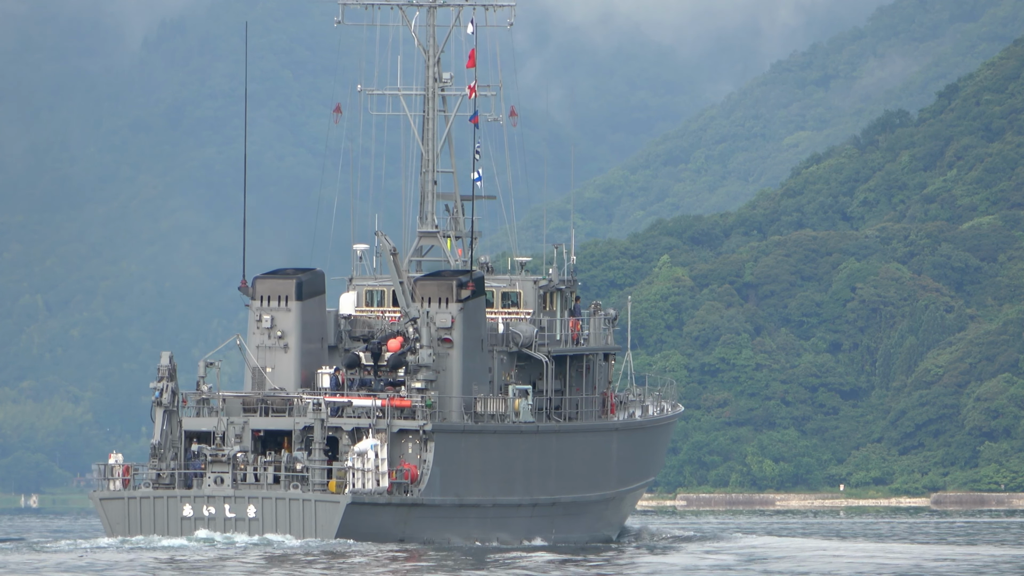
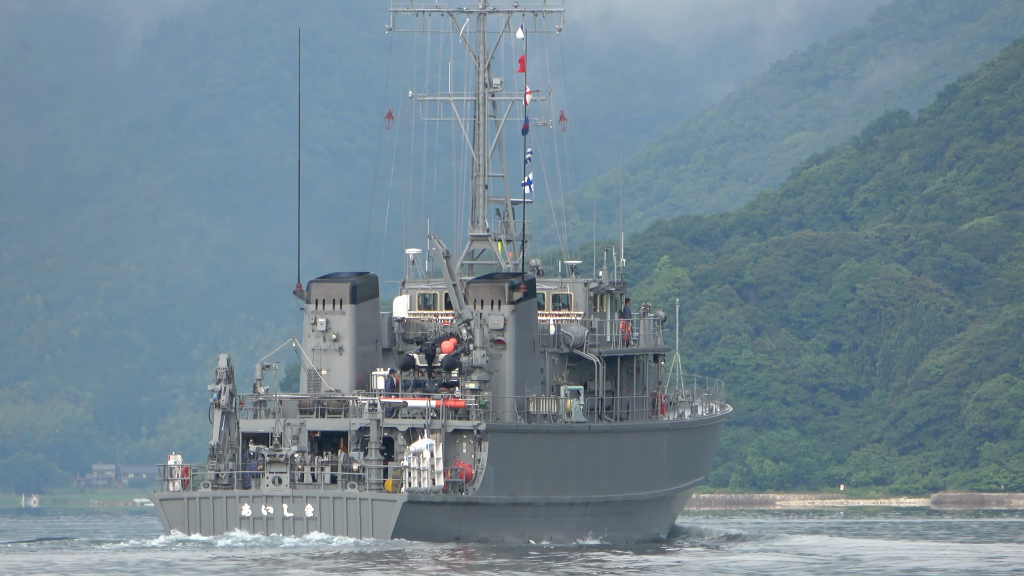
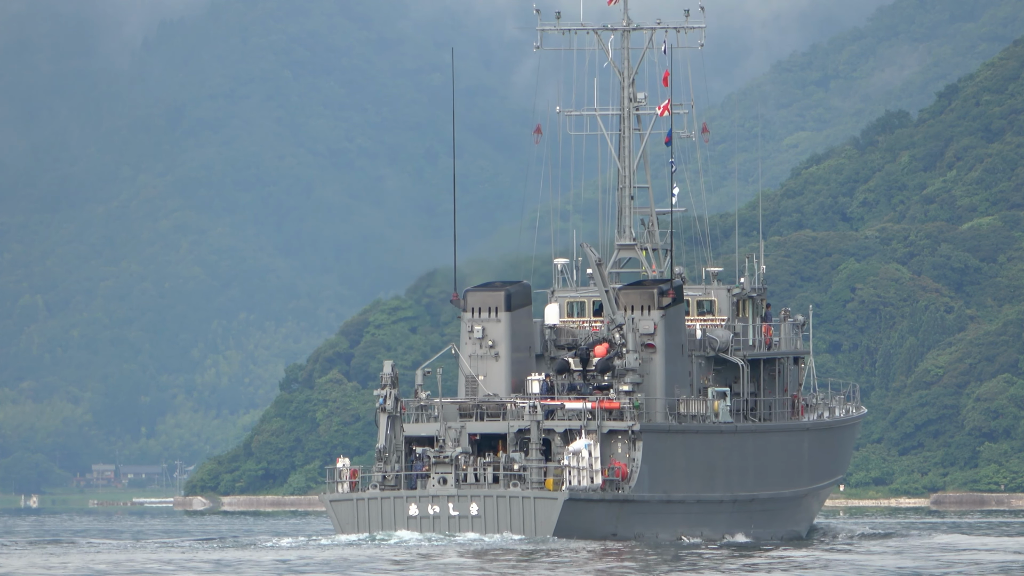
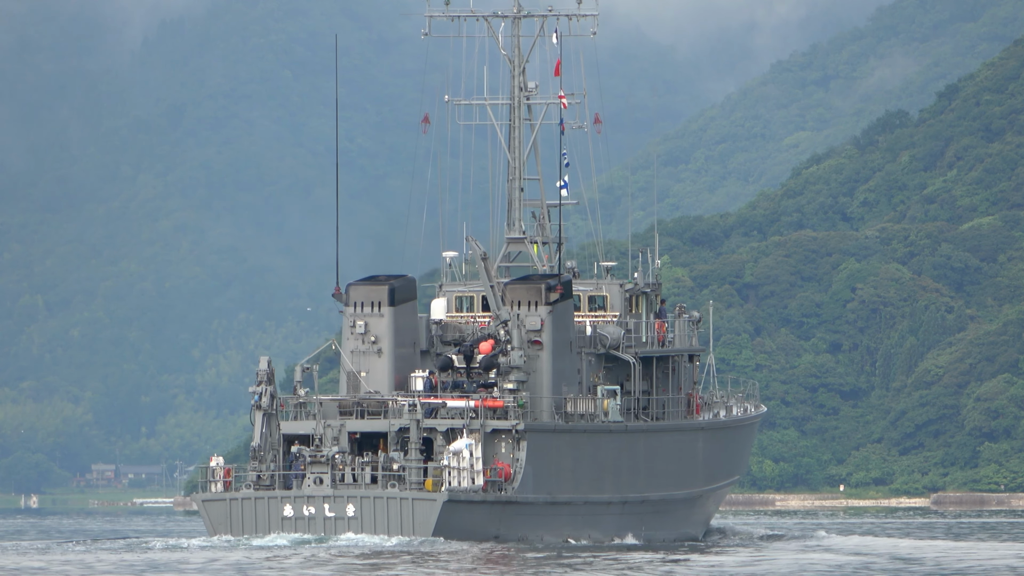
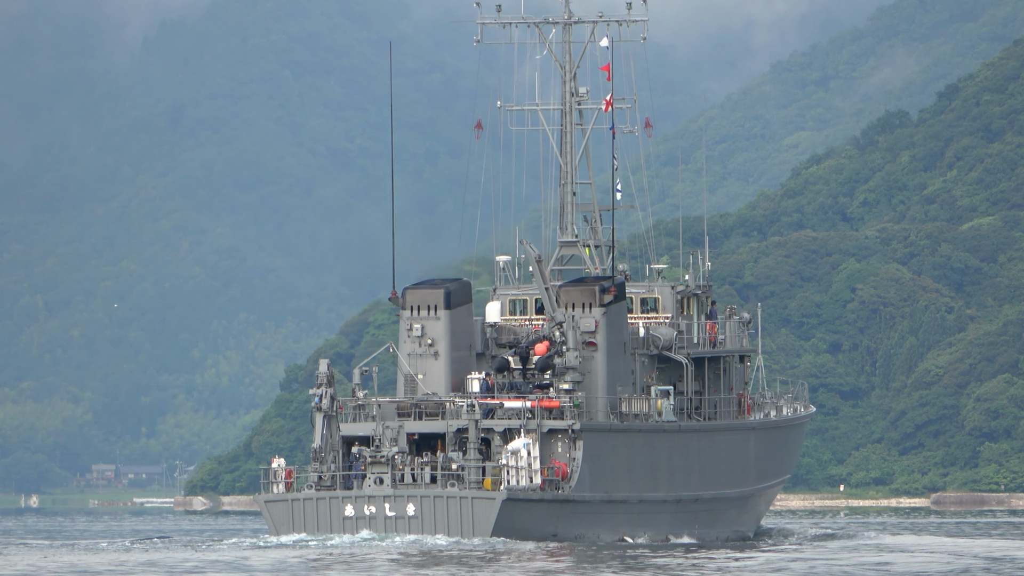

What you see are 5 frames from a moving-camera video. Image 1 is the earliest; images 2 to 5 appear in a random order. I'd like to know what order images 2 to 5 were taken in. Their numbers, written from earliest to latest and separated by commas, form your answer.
2, 4, 5, 3
